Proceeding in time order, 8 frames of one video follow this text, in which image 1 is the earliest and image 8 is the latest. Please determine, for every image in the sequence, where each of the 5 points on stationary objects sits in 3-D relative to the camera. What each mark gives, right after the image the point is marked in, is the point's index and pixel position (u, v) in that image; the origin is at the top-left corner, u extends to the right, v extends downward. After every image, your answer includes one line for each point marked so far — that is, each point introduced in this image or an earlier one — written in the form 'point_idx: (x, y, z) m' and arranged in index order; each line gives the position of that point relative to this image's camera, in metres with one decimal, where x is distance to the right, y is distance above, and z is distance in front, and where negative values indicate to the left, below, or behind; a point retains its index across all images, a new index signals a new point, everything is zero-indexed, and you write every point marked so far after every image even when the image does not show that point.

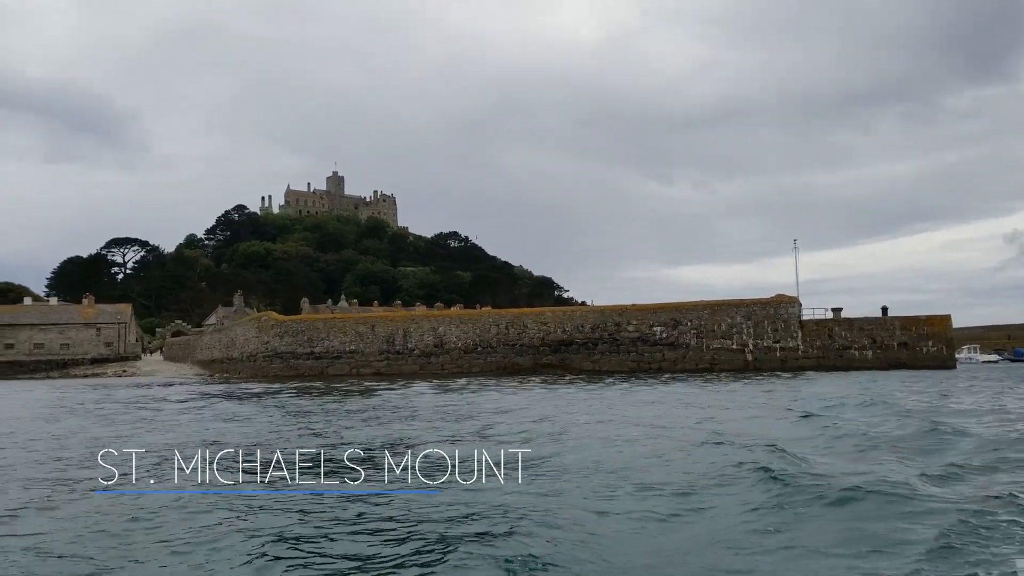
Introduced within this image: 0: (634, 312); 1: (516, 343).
0: (+2.7, -0.5, +16.0) m
1: (+0.1, -1.3, +16.4) m
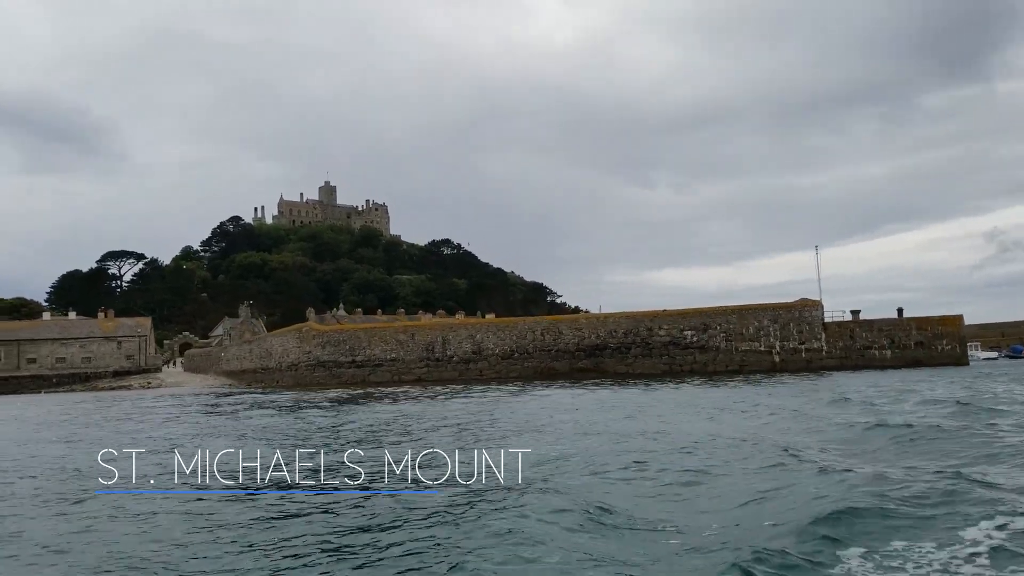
0: (+3.6, -0.7, +17.0) m
1: (+1.0, -1.5, +17.3) m
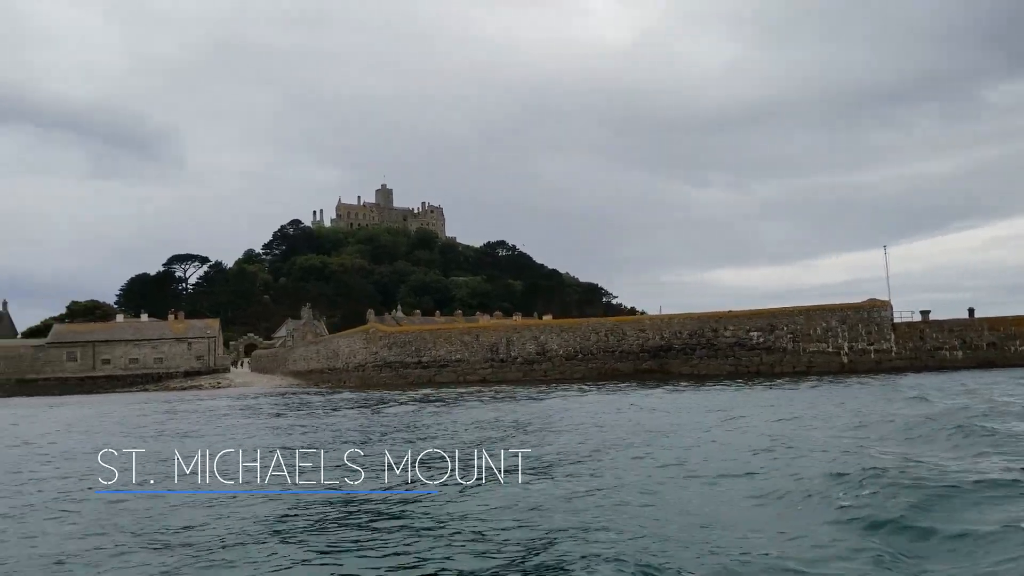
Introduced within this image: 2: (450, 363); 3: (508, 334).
0: (+5.1, -0.7, +16.7) m
1: (+2.5, -1.5, +17.3) m
2: (-1.6, -2.0, +18.5) m
3: (-0.1, -1.2, +18.0) m
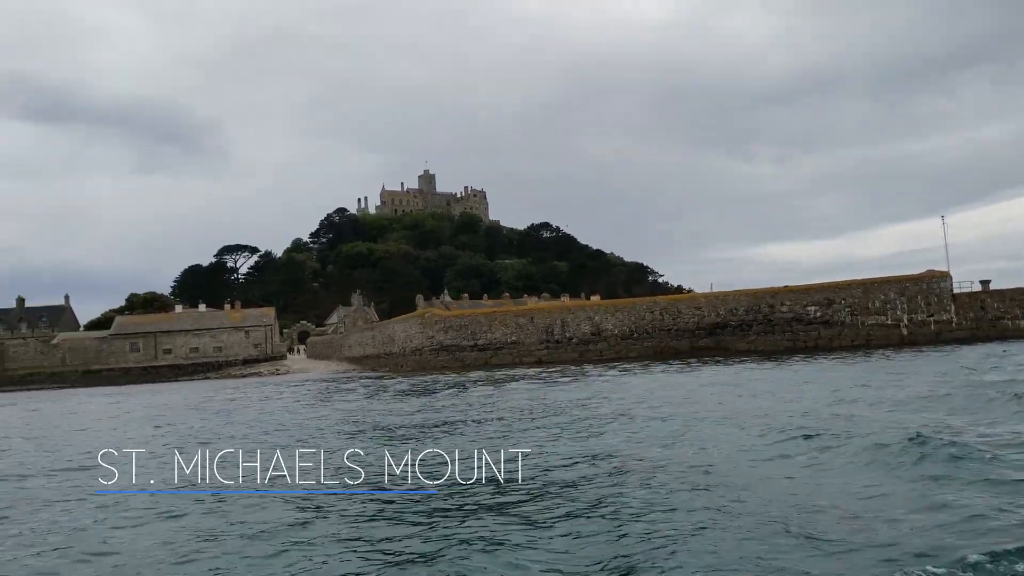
0: (+6.4, -0.1, +16.5) m
1: (+3.9, -1.0, +17.2) m
2: (-0.2, -1.5, +18.7) m
3: (+1.3, -0.7, +18.1) m
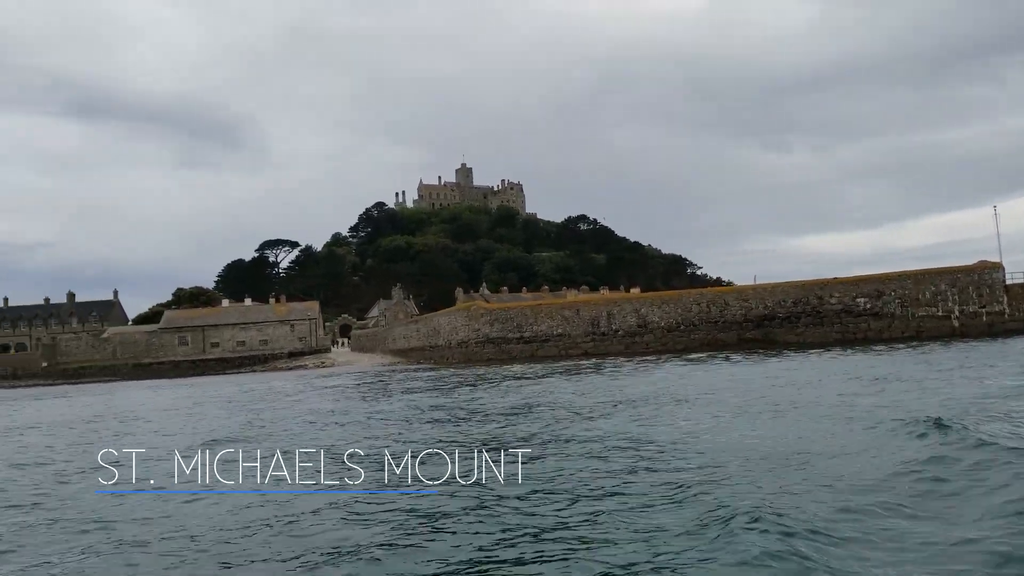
0: (+7.5, +0.1, +16.3) m
1: (+5.0, -0.8, +17.2) m
2: (+1.1, -1.3, +18.8) m
3: (+2.5, -0.5, +18.2) m
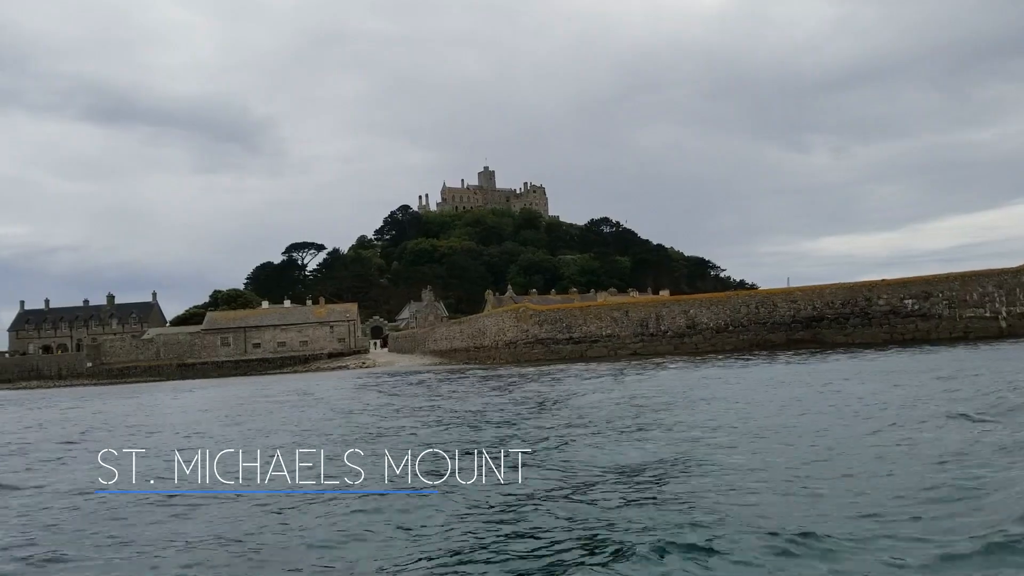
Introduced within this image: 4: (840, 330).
0: (+8.8, 0.0, +16.7) m
1: (+6.4, -0.8, +17.6) m
2: (+2.4, -1.4, +19.4) m
3: (+3.9, -0.6, +18.7) m
4: (+7.9, -1.0, +17.0) m
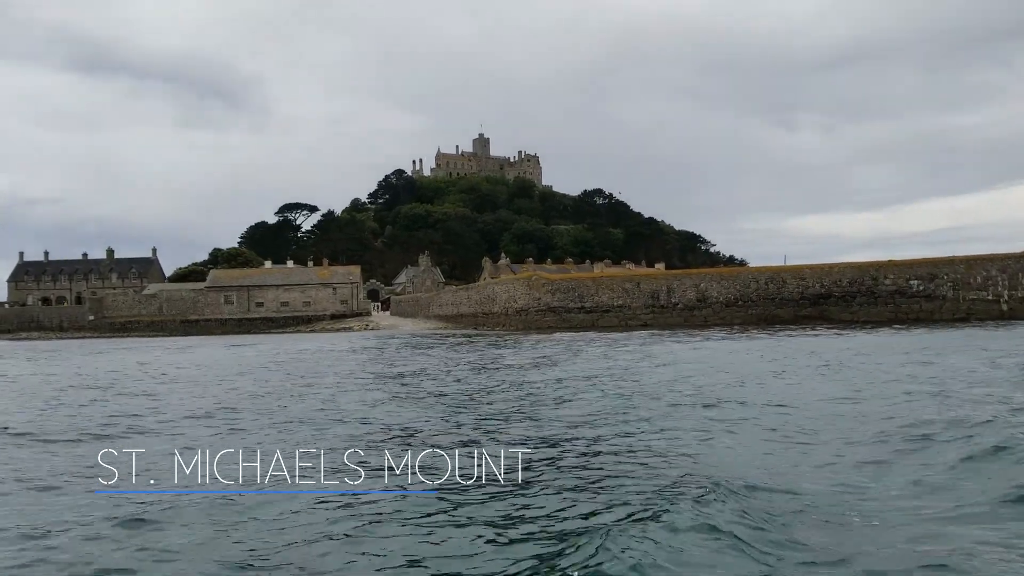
0: (+9.3, +0.5, +17.4) m
1: (+6.8, -0.2, +18.3) m
2: (+2.8, -0.6, +20.0) m
3: (+4.3, +0.2, +19.3) m
4: (+8.4, -0.5, +17.7) m
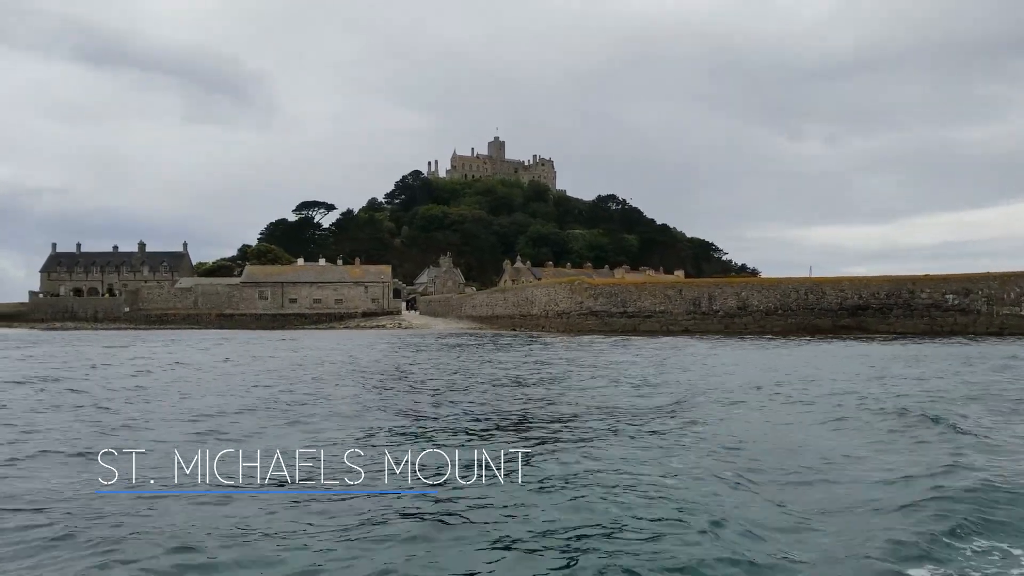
0: (+10.6, +0.2, +18.2) m
1: (+8.2, -0.5, +19.1) m
2: (+4.2, -0.7, +20.9) m
3: (+5.7, -0.1, +20.2) m
4: (+9.7, -0.8, +18.5) m
